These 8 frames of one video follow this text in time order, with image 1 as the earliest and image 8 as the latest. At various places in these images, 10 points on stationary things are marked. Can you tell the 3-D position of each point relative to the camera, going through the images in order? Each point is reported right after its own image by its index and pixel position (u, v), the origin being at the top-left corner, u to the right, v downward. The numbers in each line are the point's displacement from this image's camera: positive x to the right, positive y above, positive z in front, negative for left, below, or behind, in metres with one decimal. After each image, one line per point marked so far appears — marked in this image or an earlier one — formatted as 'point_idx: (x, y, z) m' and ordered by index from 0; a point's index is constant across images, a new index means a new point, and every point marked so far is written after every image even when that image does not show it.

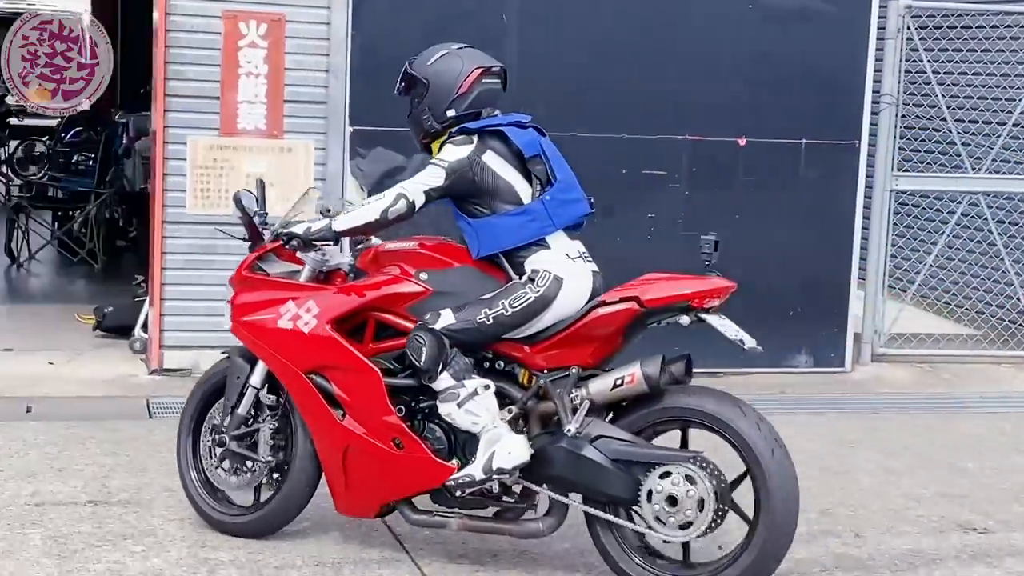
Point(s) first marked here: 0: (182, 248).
0: (-1.4, +0.2, +6.1) m
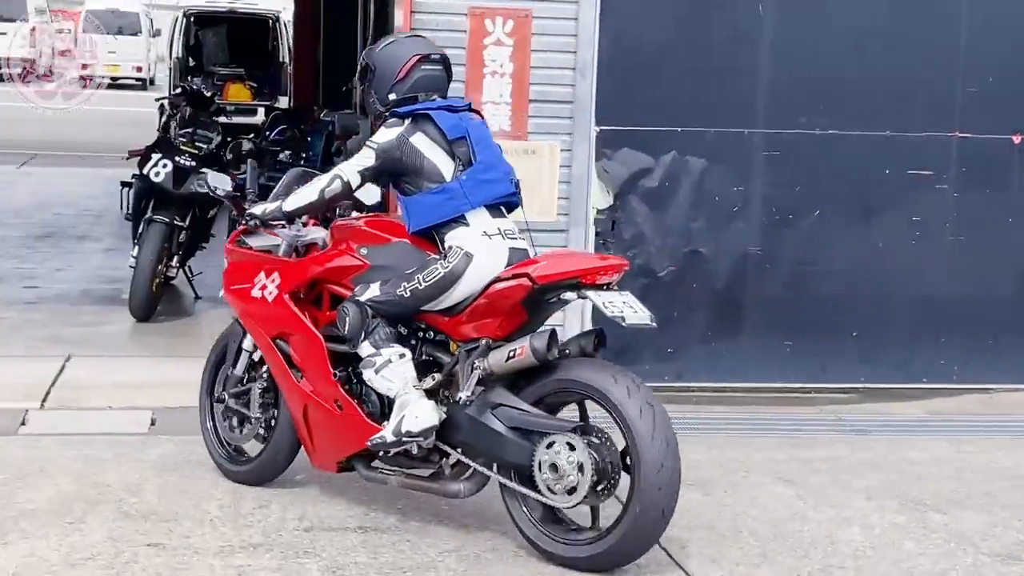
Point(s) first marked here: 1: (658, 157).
0: (-0.4, +0.1, +5.9) m
1: (+0.6, +0.5, +6.0) m
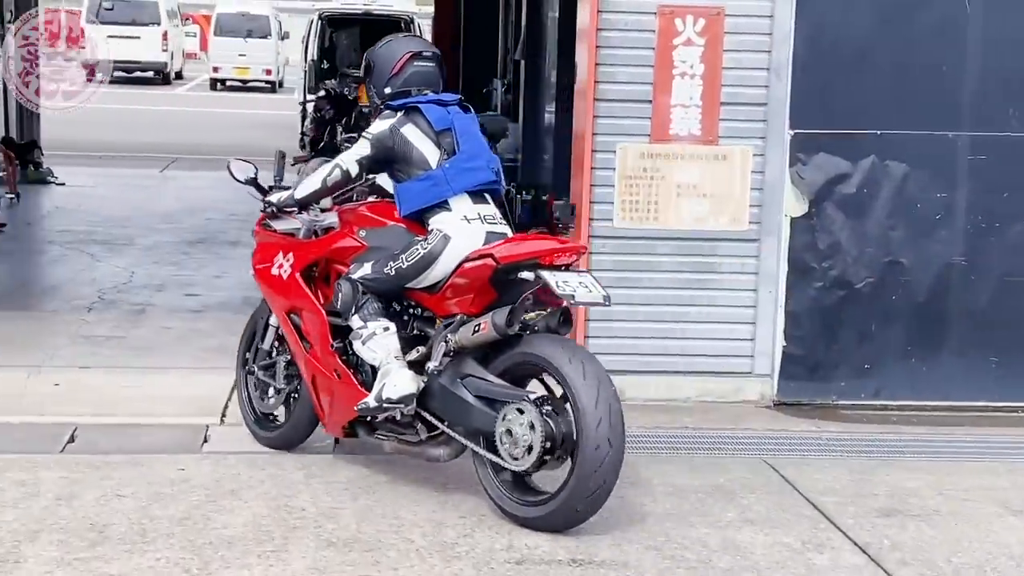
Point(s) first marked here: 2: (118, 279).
0: (+0.4, +0.1, +5.6) m
1: (+1.3, +0.5, +5.7) m
2: (-2.2, 0.0, +8.1) m
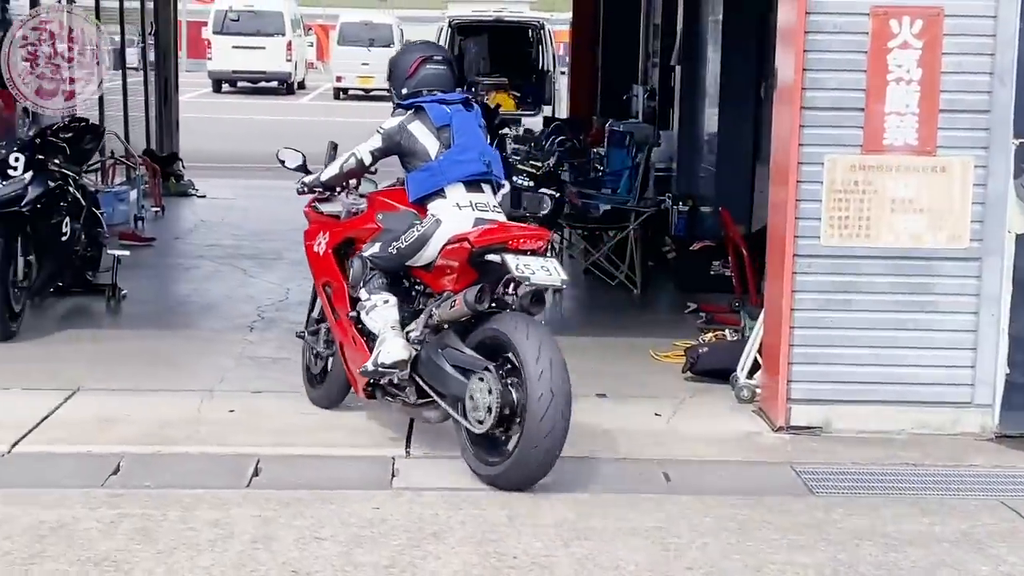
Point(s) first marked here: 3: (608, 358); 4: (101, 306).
0: (+1.1, 0.0, +5.2) m
1: (+2.1, +0.4, +5.2) m
2: (-1.3, 0.0, +7.9) m
3: (+0.4, -0.3, +6.5) m
4: (-2.1, -0.1, +7.5) m
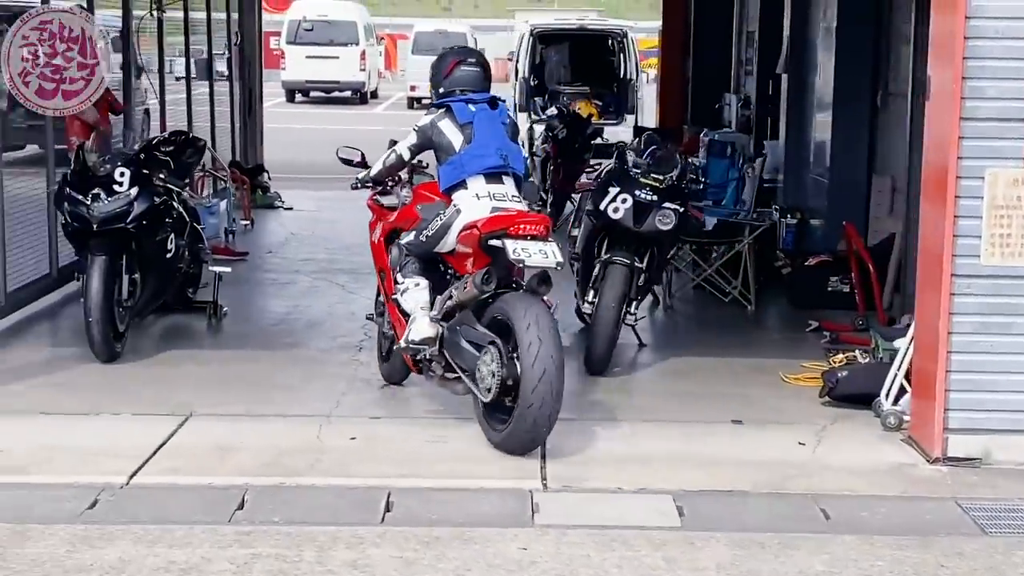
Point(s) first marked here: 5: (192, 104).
0: (+1.6, -0.1, +4.9) m
1: (+2.5, +0.3, +4.8) m
2: (-0.7, -0.1, +7.7) m
3: (+1.0, -0.4, +6.2) m
4: (-1.6, -0.2, +7.3) m
5: (-2.6, +1.5, +11.7) m
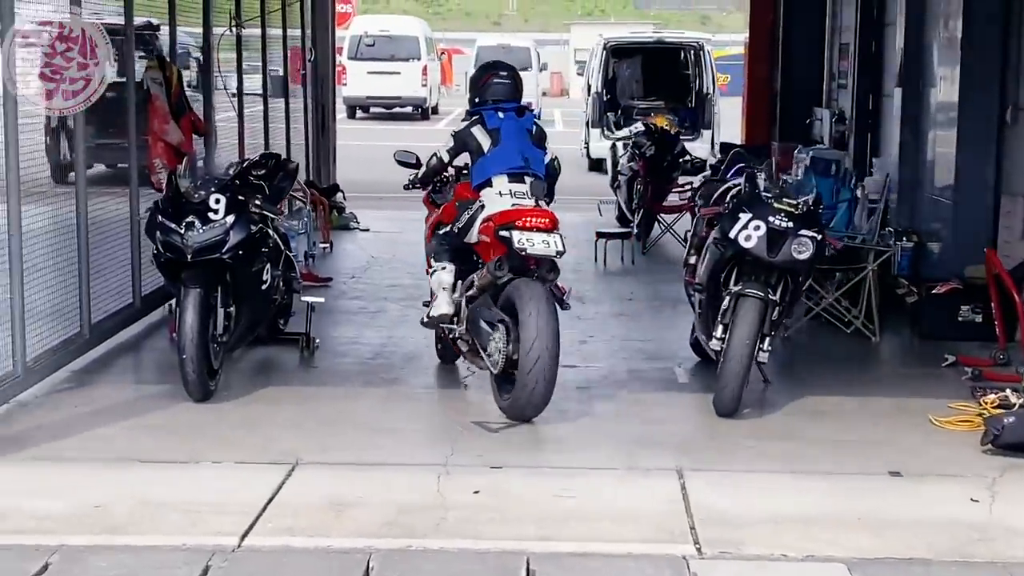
0: (+2.0, -0.2, +4.4) m
1: (+3.0, +0.2, +4.3) m
2: (-0.2, -0.3, +7.2) m
3: (+1.4, -0.5, +5.7) m
4: (-1.0, -0.3, +6.9) m
5: (-1.9, +1.3, +11.3) m
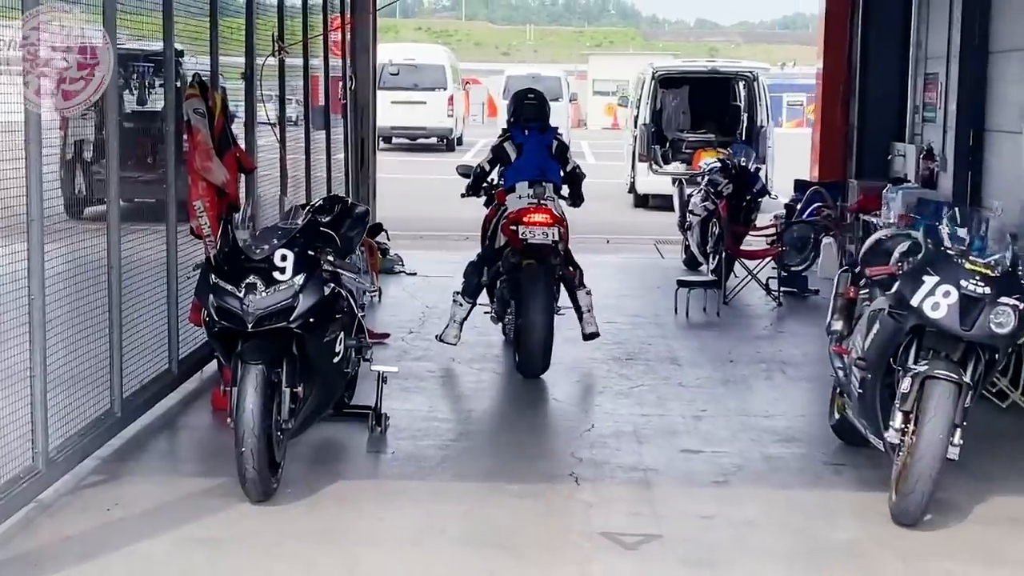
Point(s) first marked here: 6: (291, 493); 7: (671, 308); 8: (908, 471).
0: (+2.4, -0.4, +3.3) m
1: (+3.4, 0.0, +3.2) m
2: (+0.3, -0.6, +6.2) m
3: (+1.9, -0.8, +4.6) m
4: (-0.6, -0.6, +5.8) m
5: (-1.4, +0.9, +10.3) m
6: (-0.8, -0.7, +5.0) m
7: (+1.0, -0.1, +9.4) m
8: (+1.3, -0.6, +4.6) m
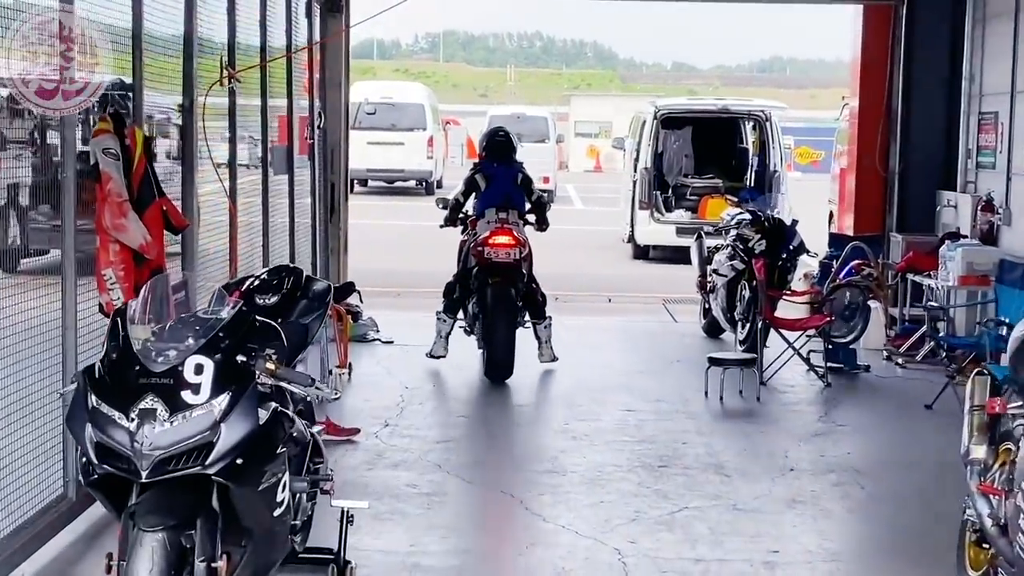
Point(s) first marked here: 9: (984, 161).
0: (+2.5, -0.7, +1.8) m
1: (+3.5, -0.3, +1.7) m
2: (+0.3, -0.9, +4.6) m
3: (+1.9, -1.1, +3.0) m
4: (-0.6, -0.9, +4.2) m
5: (-1.5, +0.5, +8.7) m
6: (-0.7, -1.0, +3.4) m
7: (+1.0, -0.5, +7.9) m
8: (+1.3, -0.9, +3.0) m
9: (+3.2, +0.9, +9.8) m
